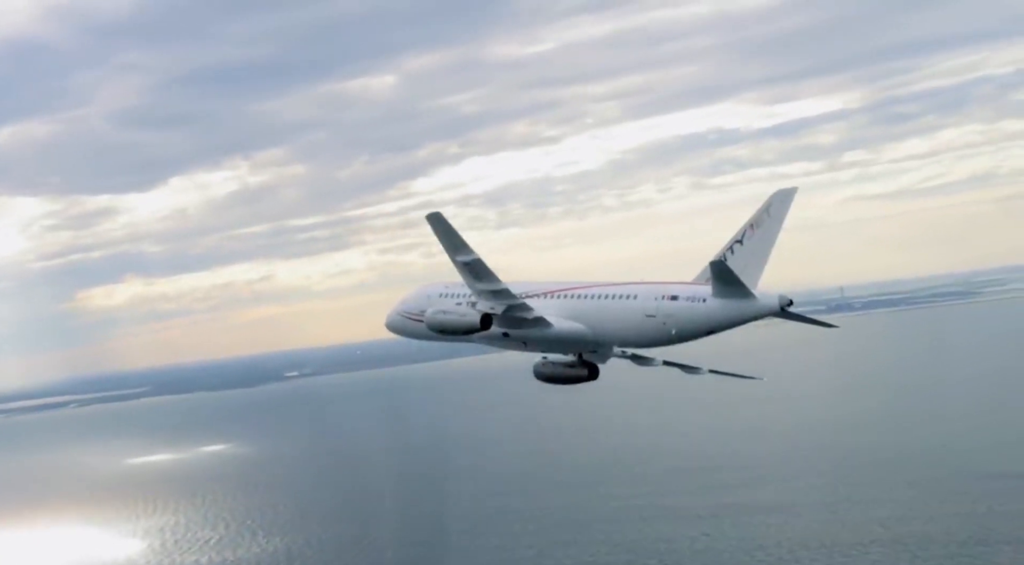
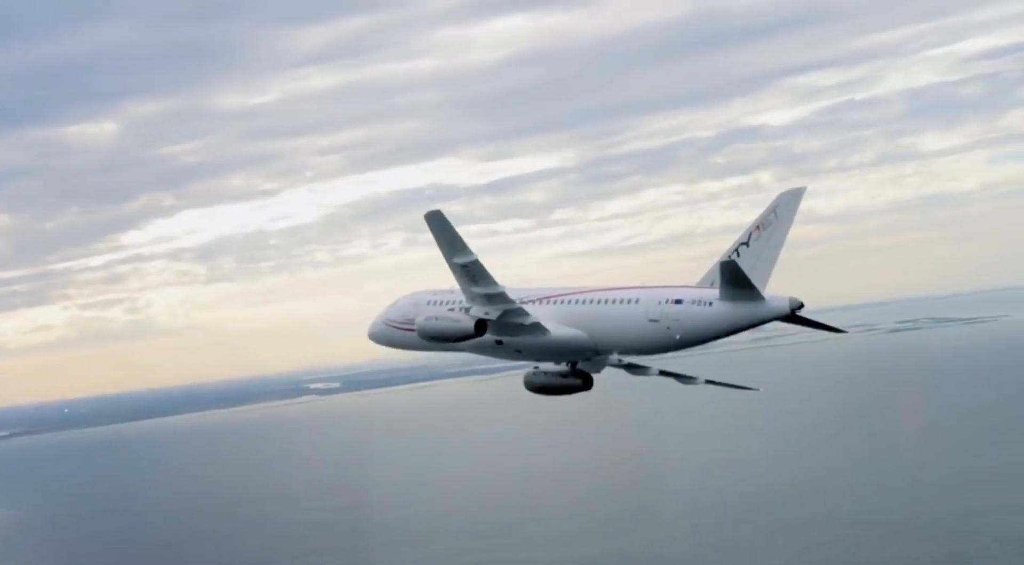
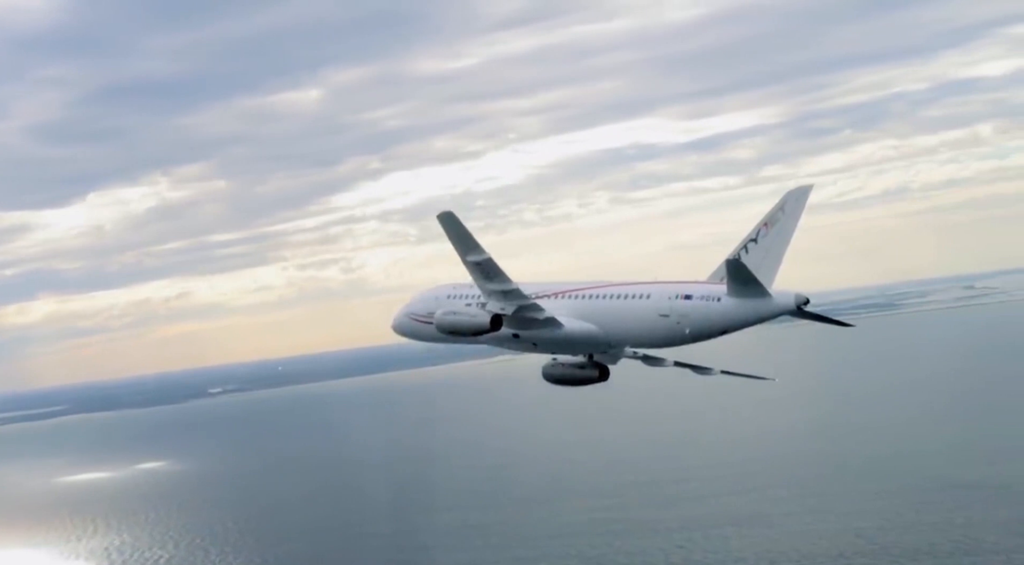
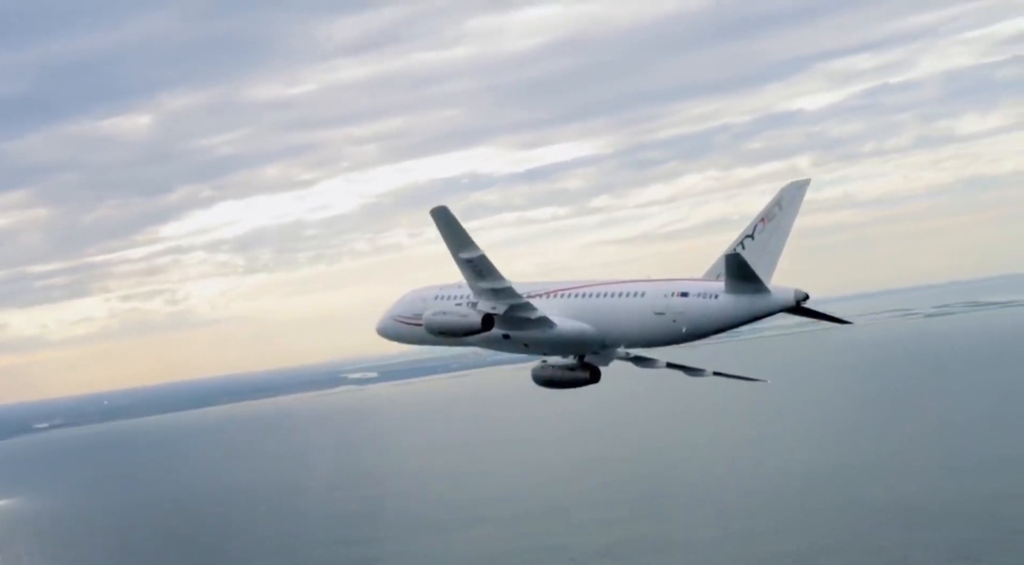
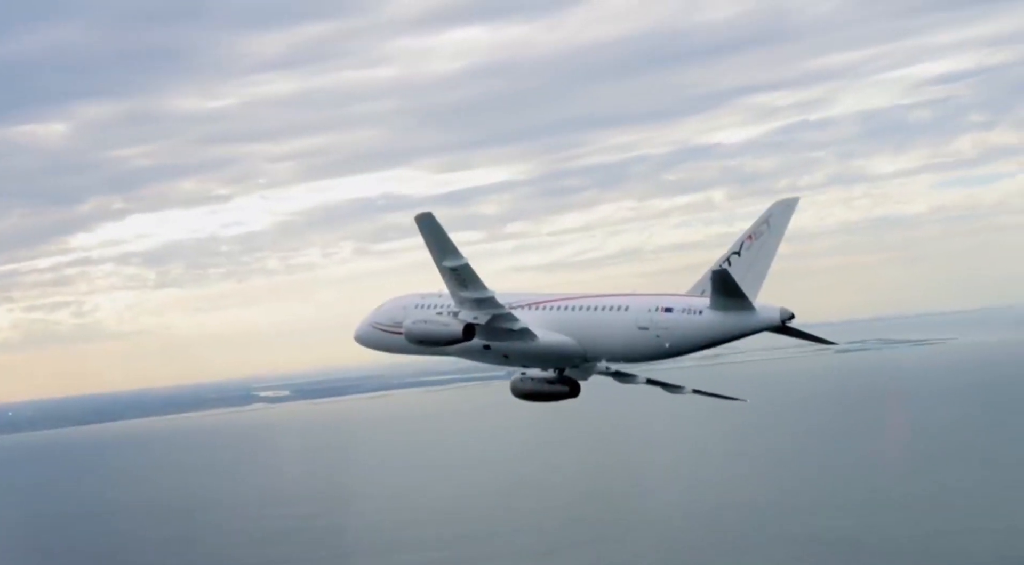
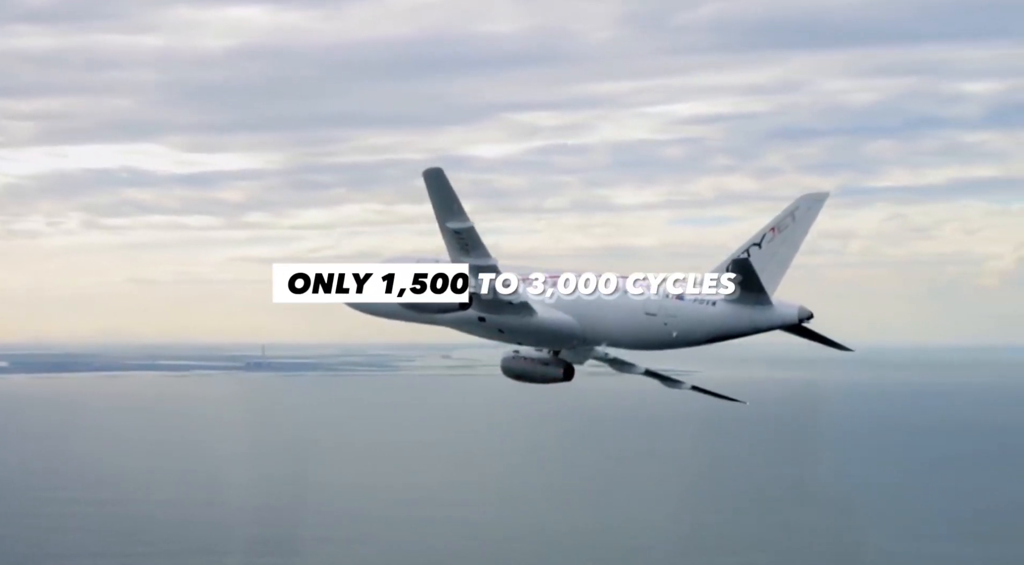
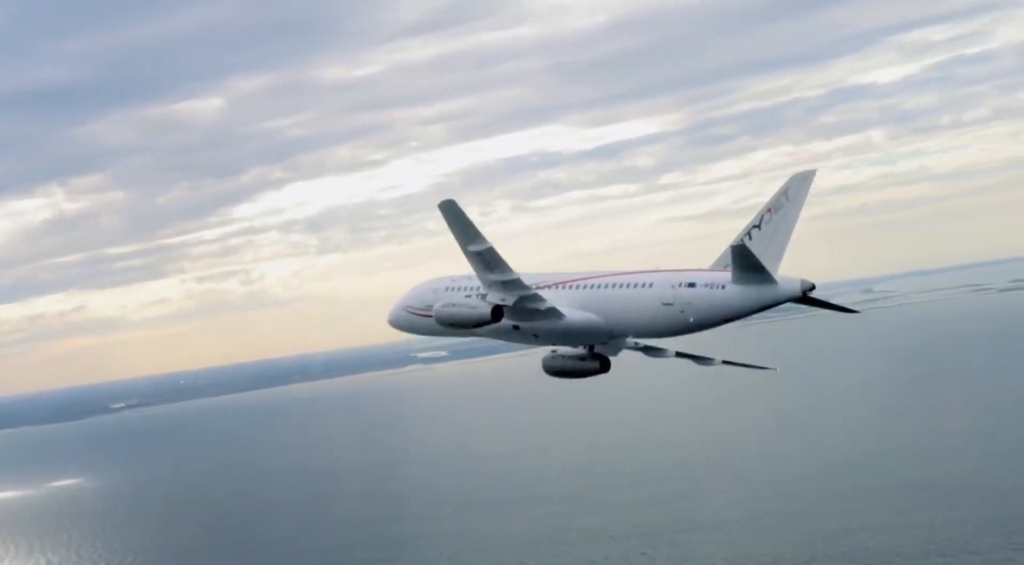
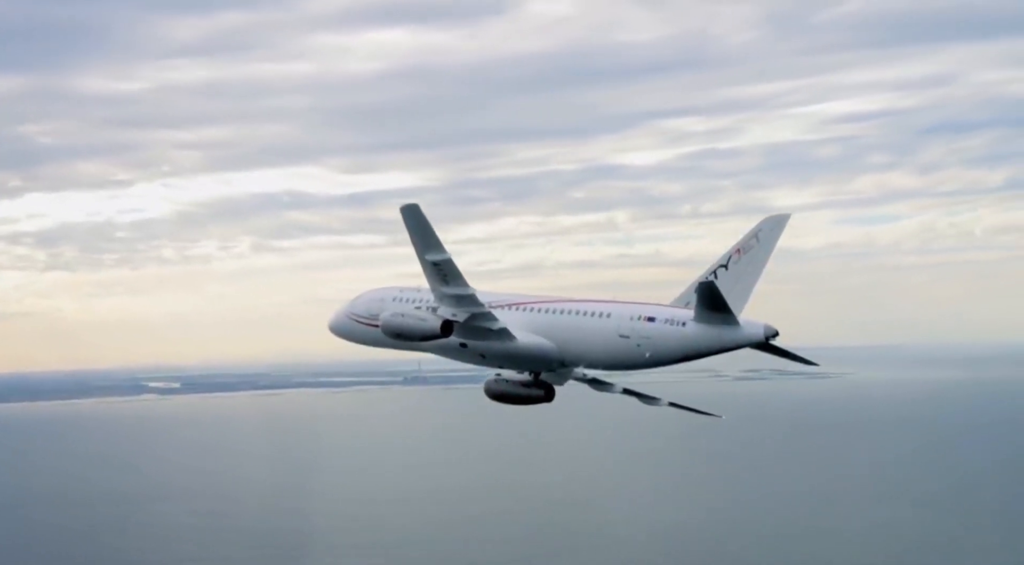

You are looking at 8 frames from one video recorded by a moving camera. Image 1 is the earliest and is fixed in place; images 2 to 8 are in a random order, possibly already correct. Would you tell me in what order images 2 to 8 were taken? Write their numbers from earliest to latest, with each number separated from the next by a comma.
3, 7, 4, 2, 5, 8, 6
